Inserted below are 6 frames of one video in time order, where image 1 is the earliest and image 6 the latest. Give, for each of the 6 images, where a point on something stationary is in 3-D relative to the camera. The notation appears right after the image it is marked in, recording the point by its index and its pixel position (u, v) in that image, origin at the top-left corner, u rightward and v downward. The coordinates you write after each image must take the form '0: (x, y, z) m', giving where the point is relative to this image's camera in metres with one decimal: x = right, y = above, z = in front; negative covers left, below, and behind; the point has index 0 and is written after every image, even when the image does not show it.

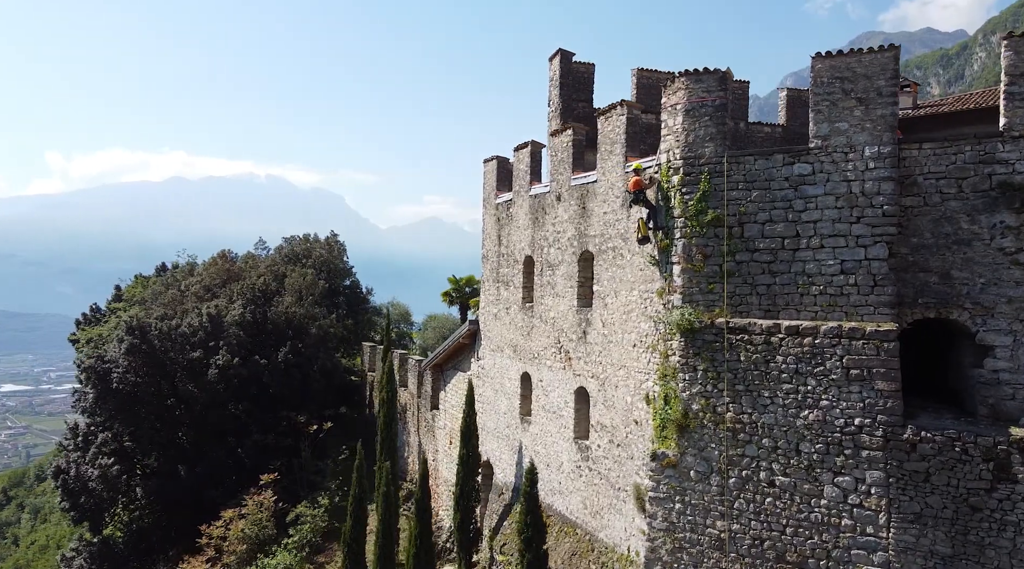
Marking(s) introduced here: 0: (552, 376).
0: (+0.9, -2.0, +18.4) m
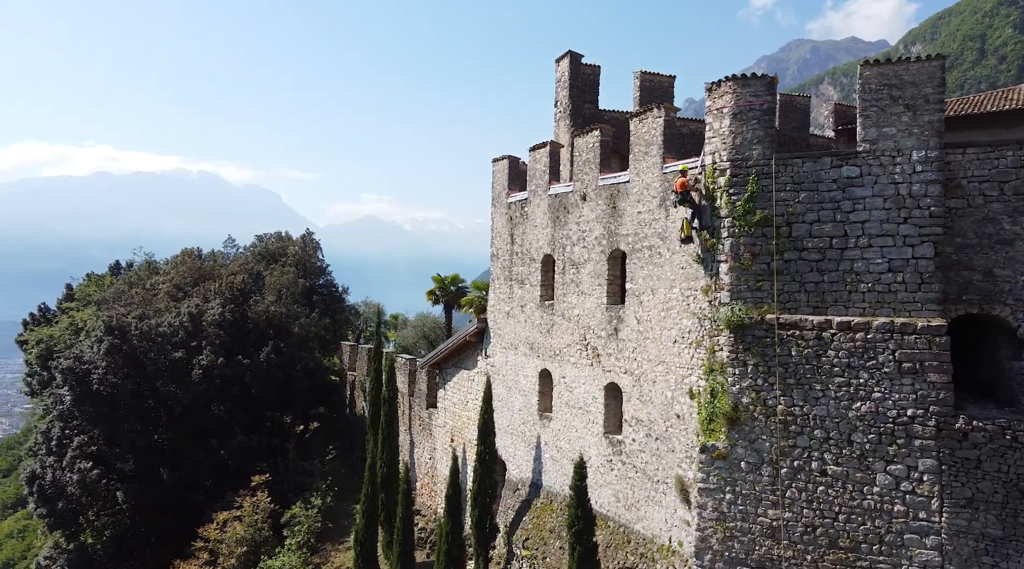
0: (+1.5, -2.0, +18.7) m
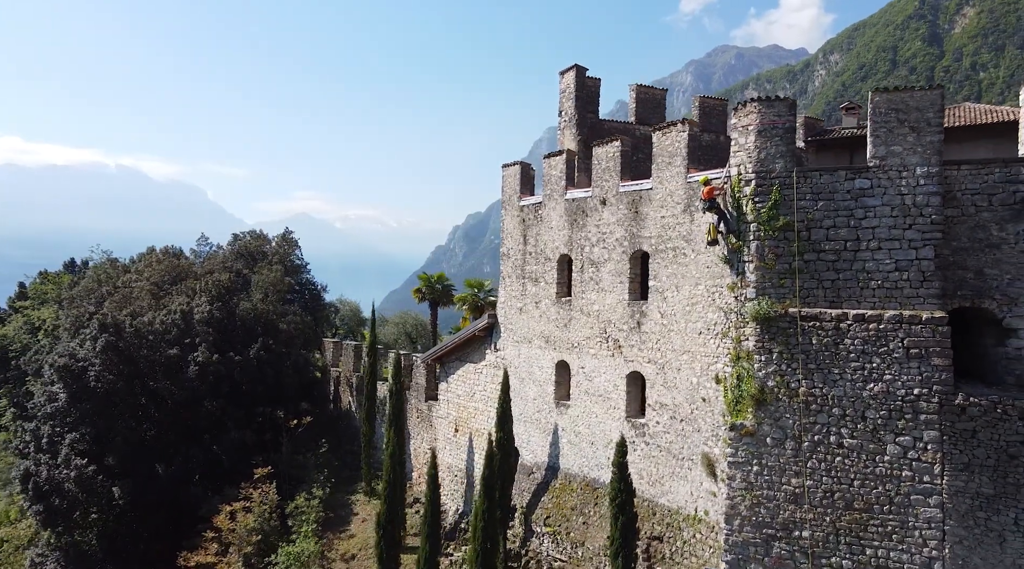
0: (+2.1, -1.9, +20.4) m
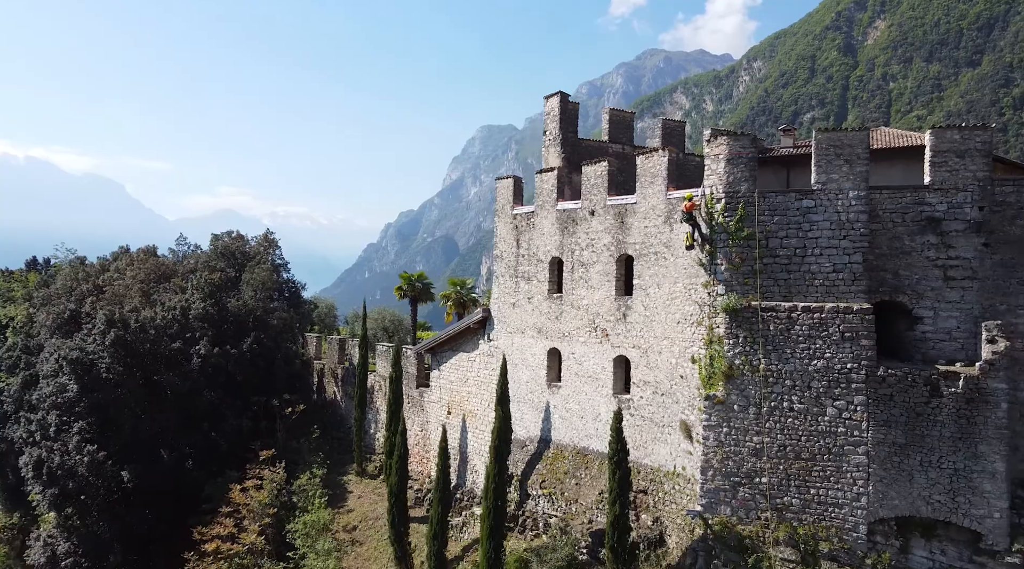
0: (+2.1, -1.9, +24.1) m
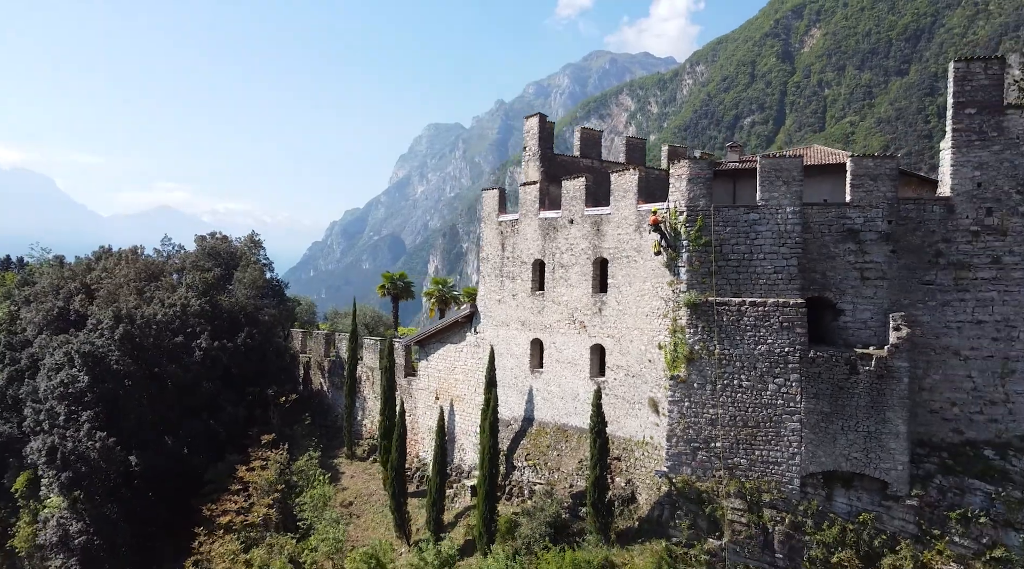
0: (+1.8, -1.8, +28.0) m
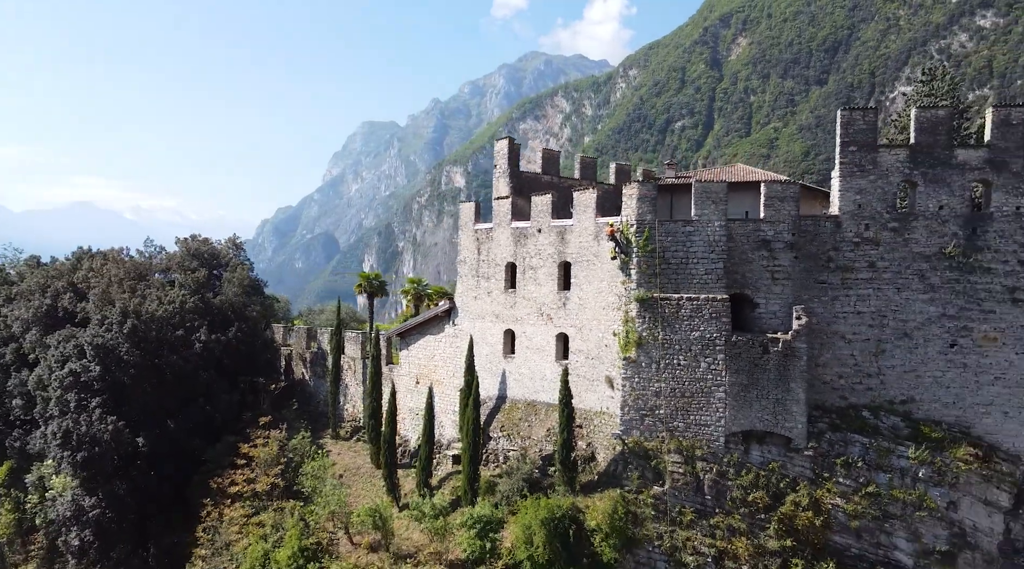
0: (+0.9, -1.8, +33.5) m
